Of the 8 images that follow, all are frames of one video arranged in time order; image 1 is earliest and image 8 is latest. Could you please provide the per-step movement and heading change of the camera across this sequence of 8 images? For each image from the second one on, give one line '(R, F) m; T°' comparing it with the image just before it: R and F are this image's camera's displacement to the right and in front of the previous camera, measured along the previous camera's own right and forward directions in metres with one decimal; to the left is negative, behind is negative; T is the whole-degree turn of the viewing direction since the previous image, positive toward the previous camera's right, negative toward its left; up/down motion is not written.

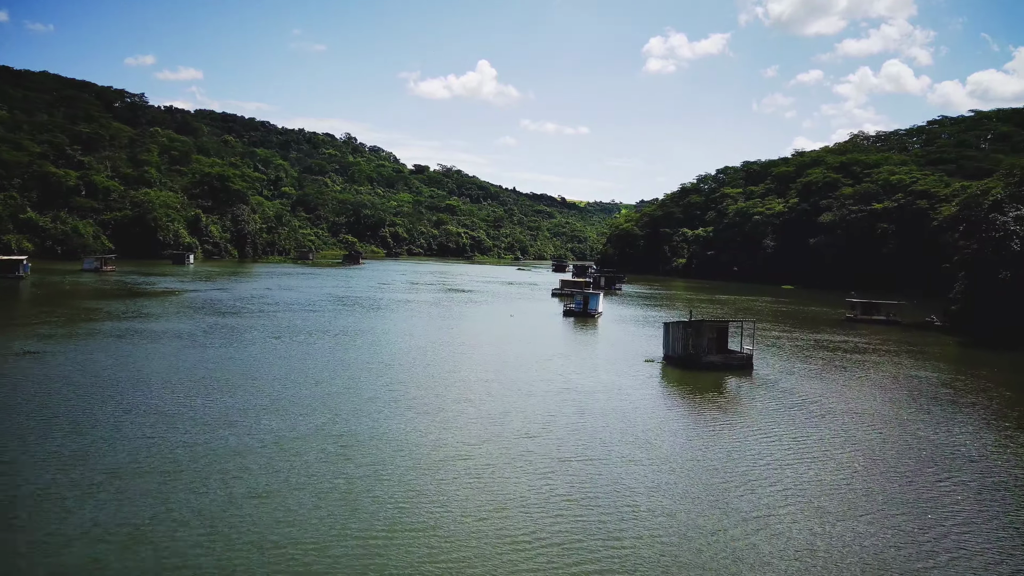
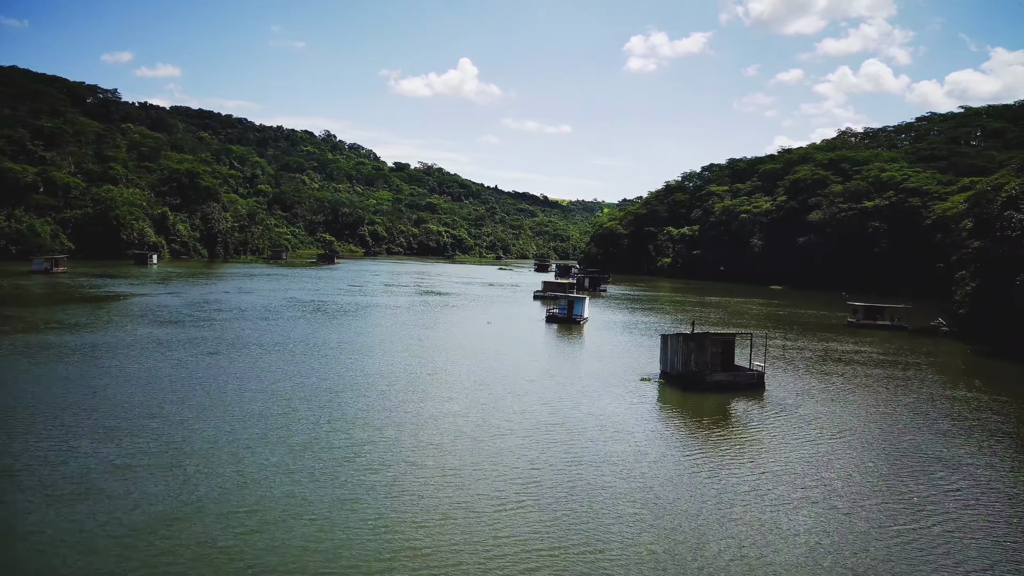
(+0.3, +3.8) m; +1°
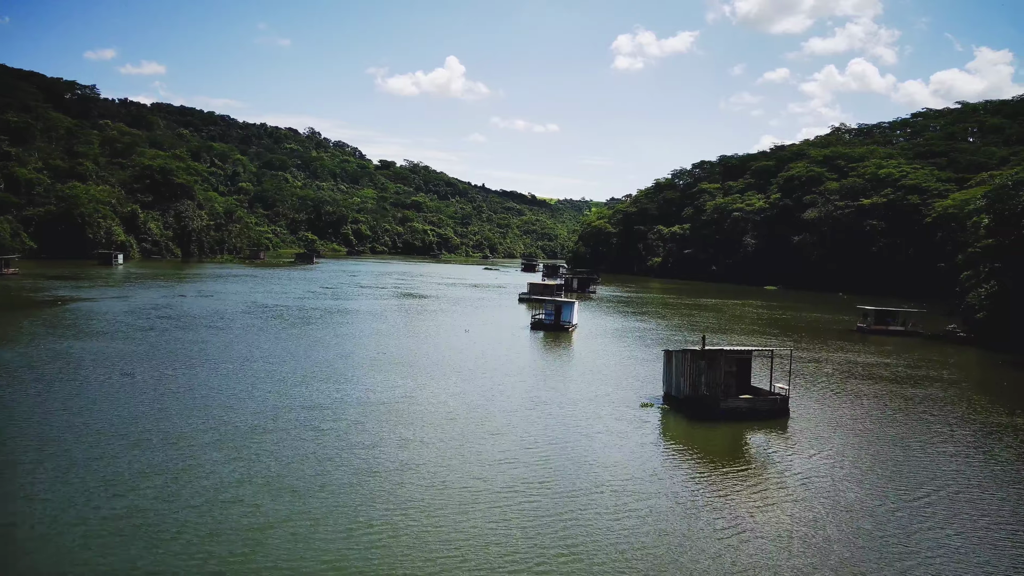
(+0.4, +4.0) m; +1°
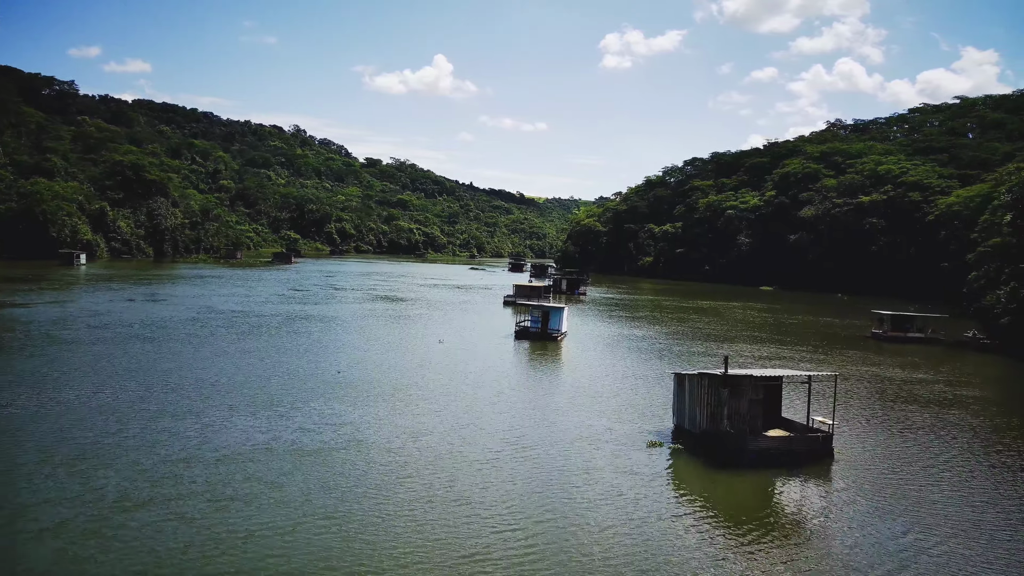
(+0.3, +4.1) m; +1°
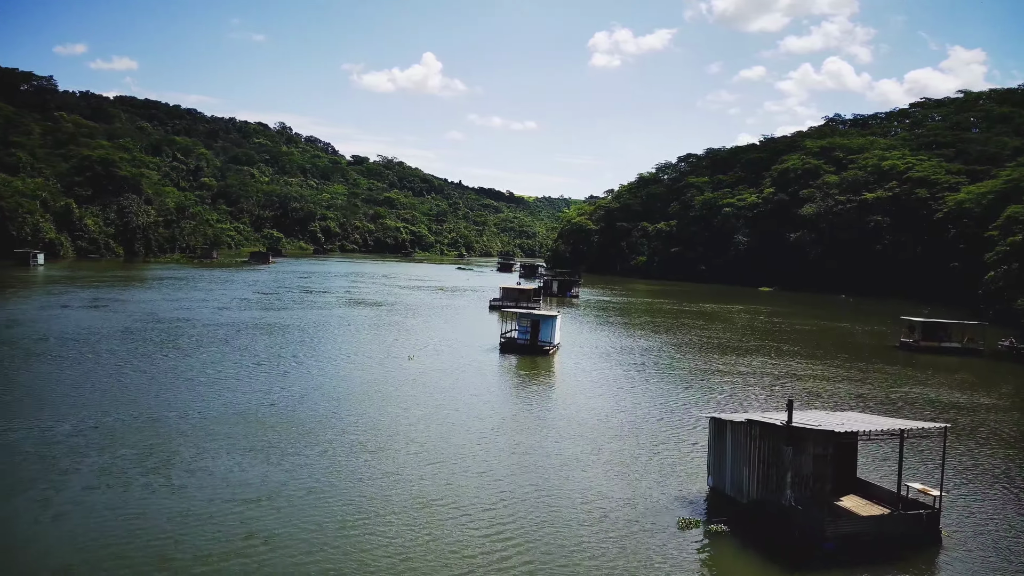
(+0.2, +4.7) m; +1°
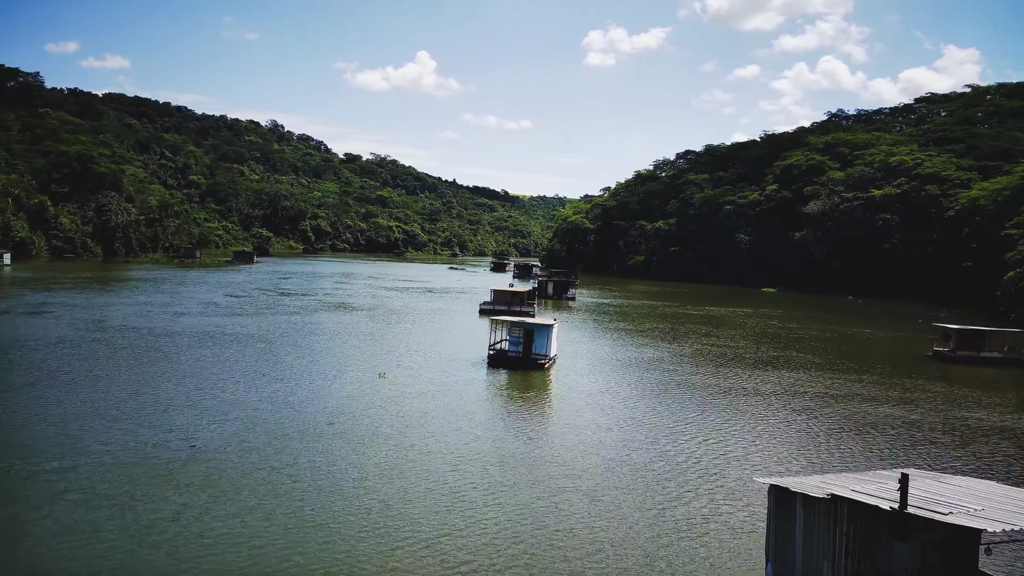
(+0.2, +3.7) m; 0°
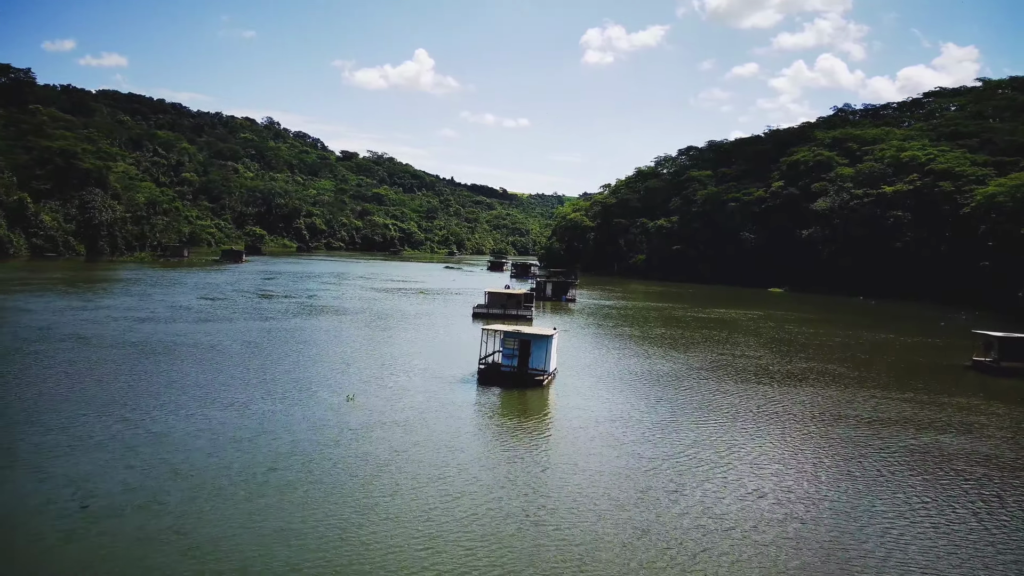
(+0.1, +3.3) m; 0°
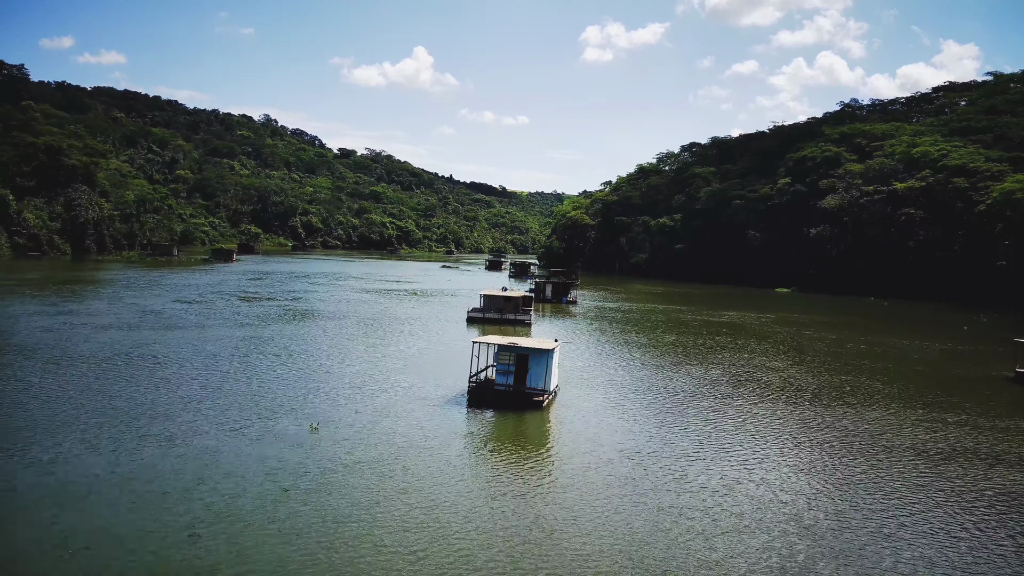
(+0.1, +2.8) m; 0°
